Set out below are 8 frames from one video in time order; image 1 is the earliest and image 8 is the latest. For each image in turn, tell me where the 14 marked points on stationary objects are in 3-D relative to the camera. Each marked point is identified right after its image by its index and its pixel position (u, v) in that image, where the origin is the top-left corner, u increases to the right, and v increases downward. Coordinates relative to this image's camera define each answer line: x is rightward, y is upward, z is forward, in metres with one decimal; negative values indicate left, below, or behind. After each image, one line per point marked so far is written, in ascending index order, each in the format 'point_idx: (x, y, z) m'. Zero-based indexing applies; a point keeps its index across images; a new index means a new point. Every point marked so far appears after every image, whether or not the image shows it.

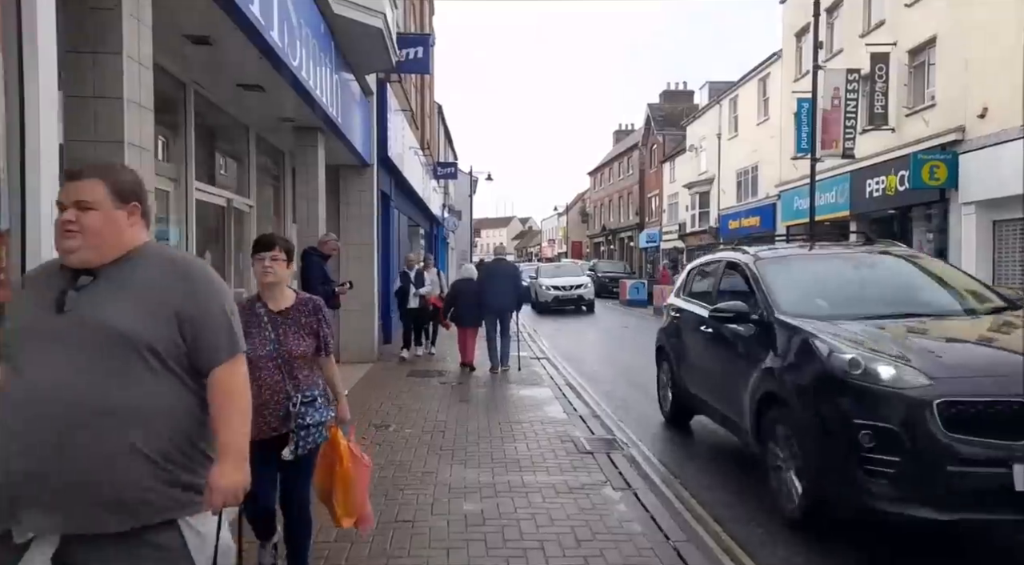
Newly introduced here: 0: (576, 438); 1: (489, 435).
0: (+0.6, -1.4, +6.8) m
1: (-0.2, -1.4, +6.8) m
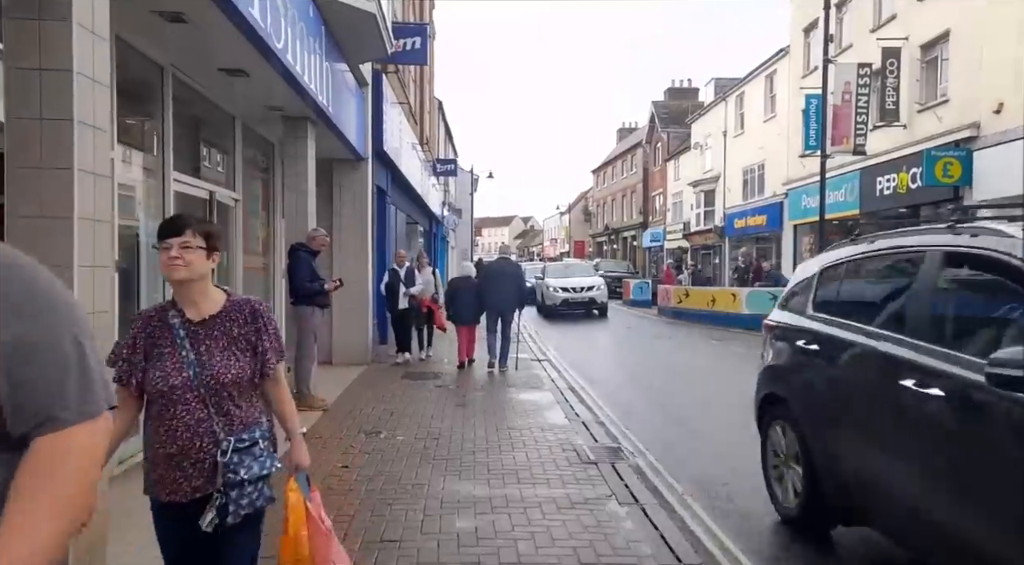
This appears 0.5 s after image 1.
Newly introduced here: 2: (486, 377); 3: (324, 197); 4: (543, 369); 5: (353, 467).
0: (+0.5, -1.4, +6.4) m
1: (-0.2, -1.3, +6.3) m
2: (-0.4, -1.3, +10.8) m
3: (-2.9, +1.3, +11.7) m
4: (+0.4, -1.3, +11.6) m
5: (-1.2, -1.3, +5.6) m
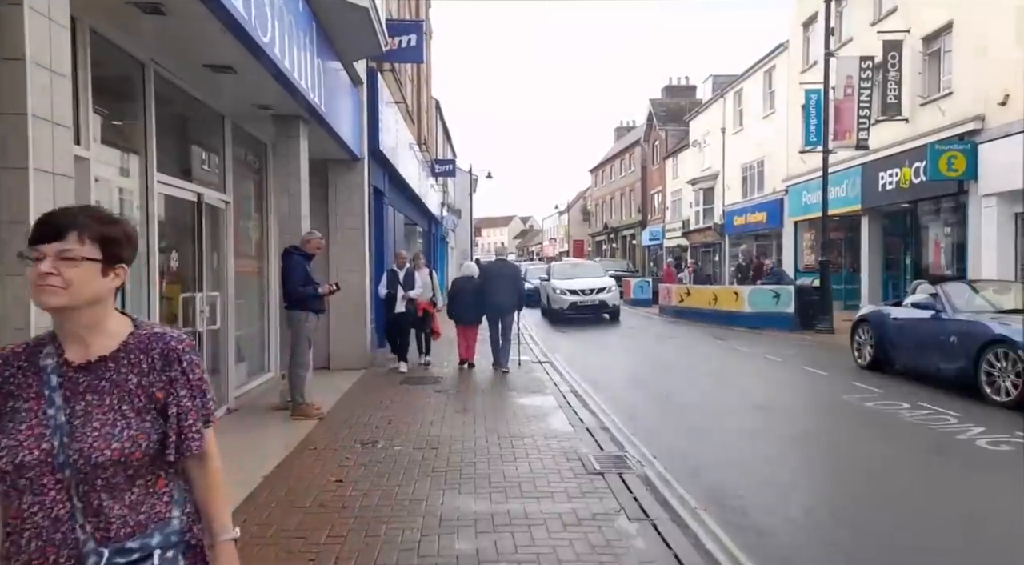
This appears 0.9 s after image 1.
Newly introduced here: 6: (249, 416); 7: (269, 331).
0: (+0.6, -1.4, +6.1) m
1: (-0.2, -1.4, +6.1) m
2: (-0.3, -1.3, +10.5) m
3: (-2.9, +1.2, +11.5) m
4: (+0.4, -1.3, +11.3) m
5: (-1.1, -1.4, +5.3) m
6: (-2.7, -1.4, +7.9) m
7: (-3.1, -0.6, +9.7) m
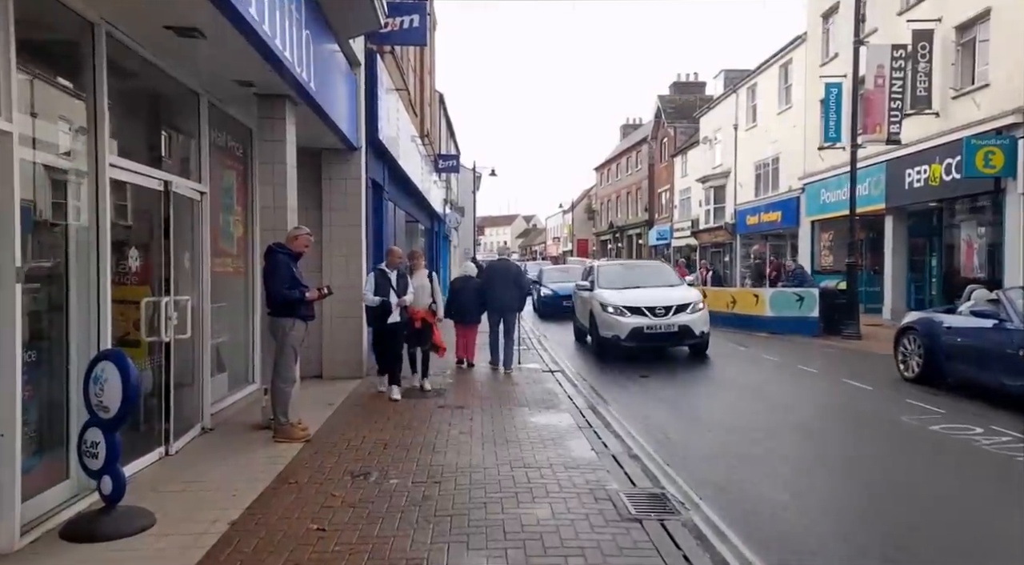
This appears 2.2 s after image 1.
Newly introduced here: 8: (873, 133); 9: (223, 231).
0: (+0.7, -1.4, +5.1) m
1: (-0.1, -1.4, +5.1) m
2: (-0.2, -1.3, +9.5) m
3: (-2.7, +1.2, +10.5) m
4: (+0.6, -1.3, +10.4) m
5: (-1.0, -1.4, +4.4) m
6: (-2.6, -1.4, +7.0) m
7: (-3.0, -0.6, +8.8) m
8: (+8.5, +3.5, +17.7) m
9: (-3.0, +0.5, +7.9) m
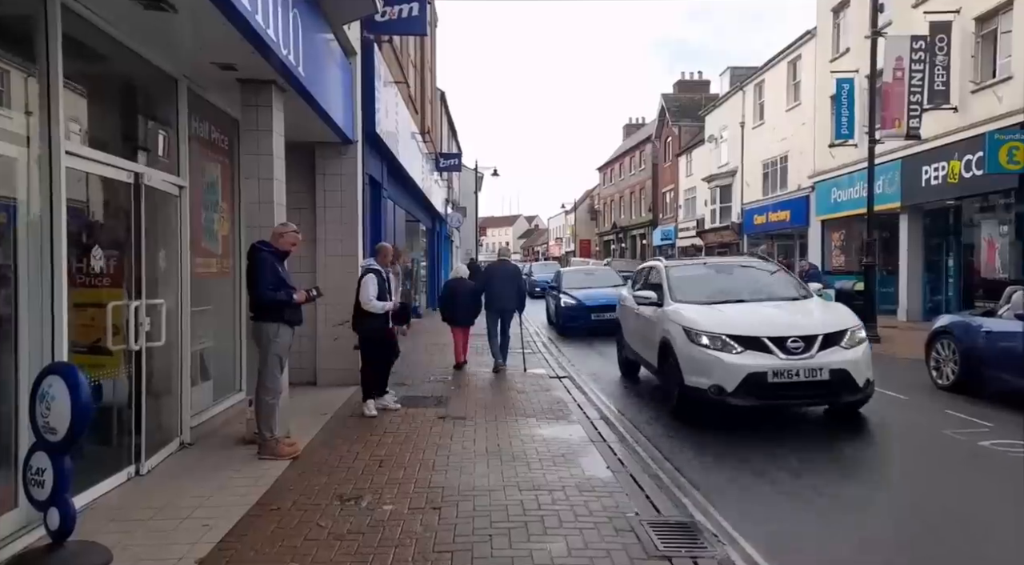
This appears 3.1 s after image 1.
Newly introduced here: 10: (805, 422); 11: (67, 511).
0: (+0.7, -1.4, +4.5) m
1: (0.0, -1.4, +4.5) m
2: (-0.2, -1.4, +8.9) m
3: (-2.7, +1.2, +9.9) m
4: (+0.6, -1.3, +9.8) m
5: (-1.0, -1.4, +3.8) m
6: (-2.5, -1.4, +6.4) m
7: (-2.9, -0.7, +8.2) m
8: (+8.6, +3.5, +17.1) m
9: (-2.9, +0.5, +7.3) m
10: (+2.9, -1.4, +7.6) m
11: (-2.2, -1.1, +3.8) m
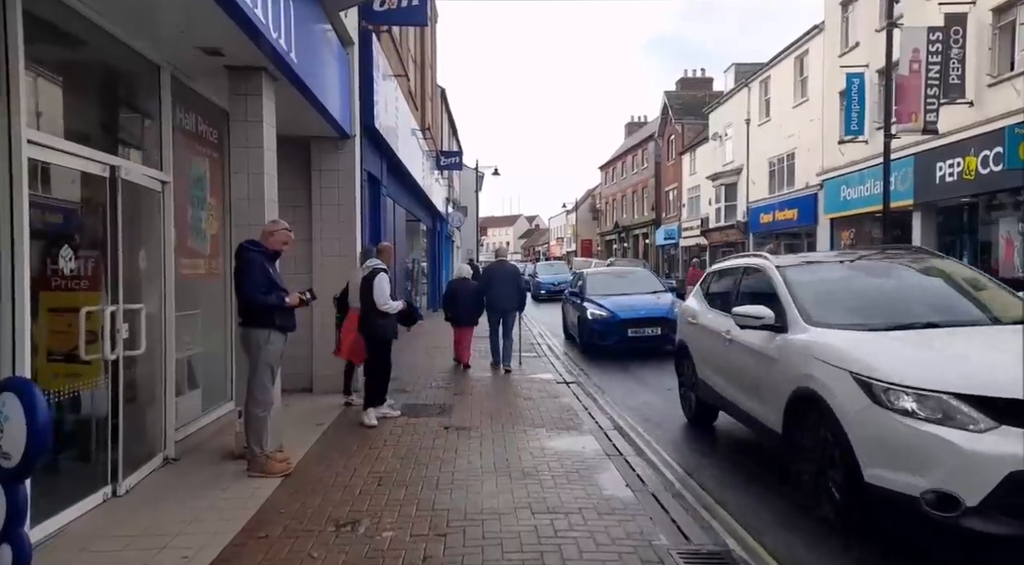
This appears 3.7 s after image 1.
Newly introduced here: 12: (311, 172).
0: (+0.8, -1.4, +4.1) m
1: (0.0, -1.4, +4.0) m
2: (-0.1, -1.4, +8.5) m
3: (-2.6, +1.2, +9.5) m
4: (+0.7, -1.4, +9.3) m
5: (-0.9, -1.4, +3.3) m
6: (-2.5, -1.4, +5.9) m
7: (-2.8, -0.7, +7.7) m
8: (+8.7, +3.5, +16.7) m
9: (-2.8, +0.5, +6.9) m
10: (+2.9, -1.4, +7.1) m
11: (-2.1, -1.2, +3.3) m
12: (-2.4, +1.3, +9.3) m
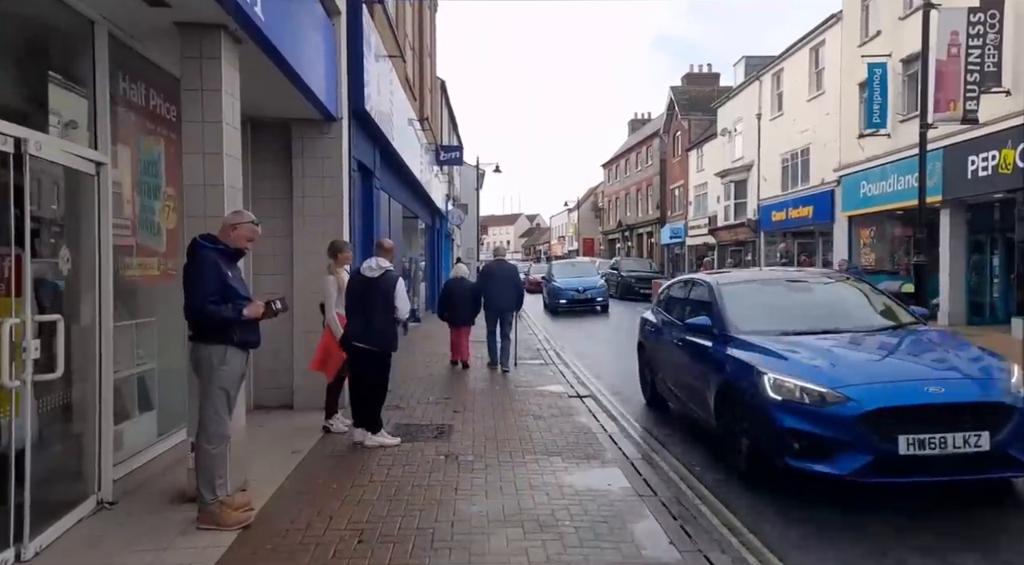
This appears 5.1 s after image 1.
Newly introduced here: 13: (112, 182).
0: (+0.9, -1.5, +3.0) m
1: (+0.1, -1.4, +3.0) m
2: (0.0, -1.4, +7.4) m
3: (-2.5, +1.2, +8.4) m
4: (+0.8, -1.4, +8.2) m
5: (-0.8, -1.5, +2.2) m
6: (-2.4, -1.5, +4.9) m
7: (-2.7, -0.7, +6.6) m
8: (+8.8, +3.5, +15.6) m
9: (-2.8, +0.5, +5.8) m
10: (+3.0, -1.4, +6.0) m
11: (-2.0, -1.2, +2.3) m
12: (-2.3, +1.3, +8.3) m
13: (-2.7, +0.7, +5.3) m
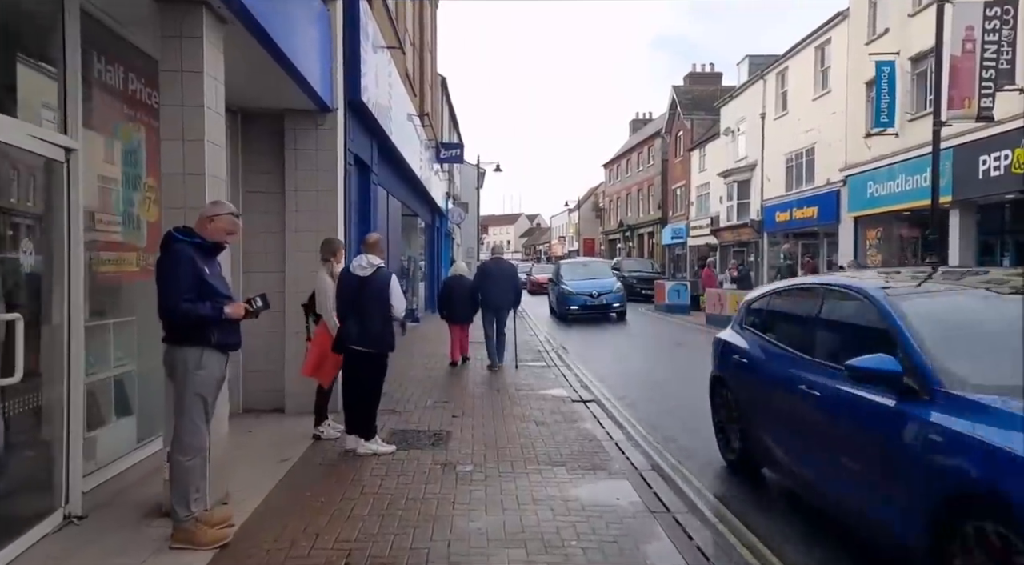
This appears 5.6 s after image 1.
0: (+0.9, -1.5, +2.6) m
1: (+0.1, -1.4, +2.6) m
2: (0.0, -1.4, +7.0) m
3: (-2.5, +1.2, +8.0) m
4: (+0.8, -1.4, +7.8) m
5: (-0.8, -1.5, +1.9) m
6: (-2.4, -1.4, +4.5) m
7: (-2.7, -0.7, +6.3) m
8: (+8.8, +3.4, +15.2) m
9: (-2.7, +0.5, +5.4) m
10: (+3.0, -1.4, +5.6) m
11: (-2.0, -1.2, +1.9) m
12: (-2.3, +1.3, +7.9) m
13: (-2.7, +0.7, +4.9) m
